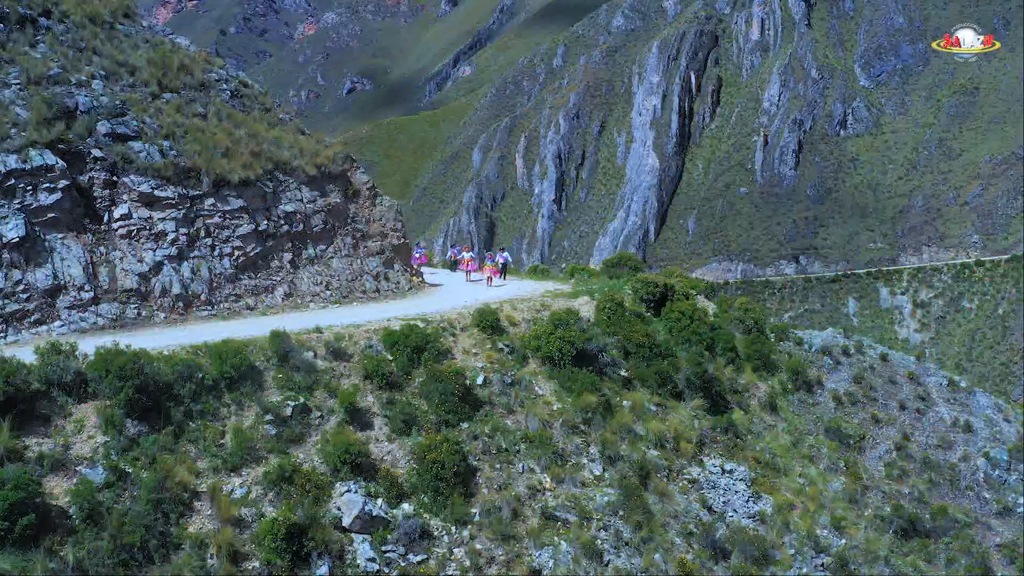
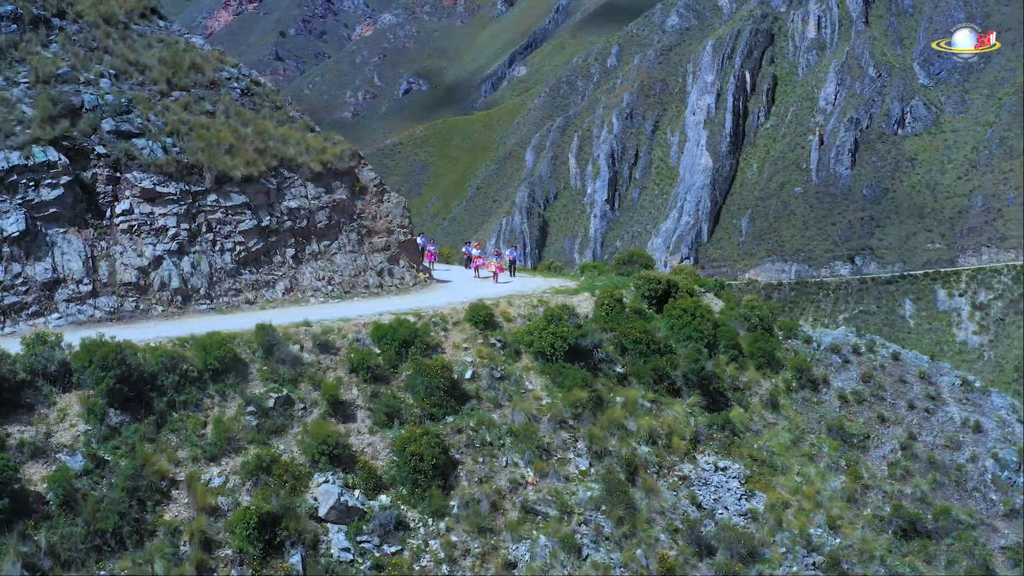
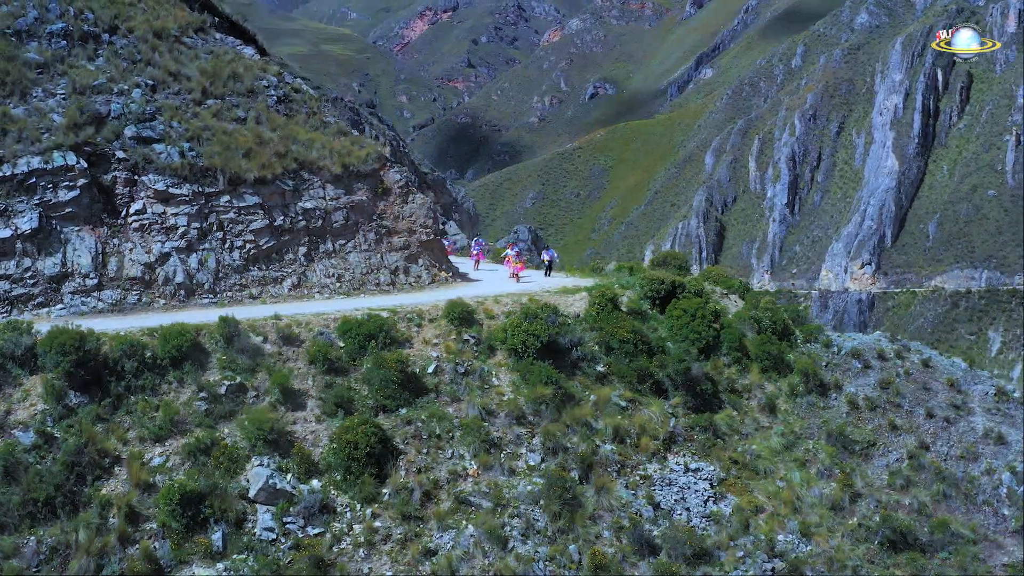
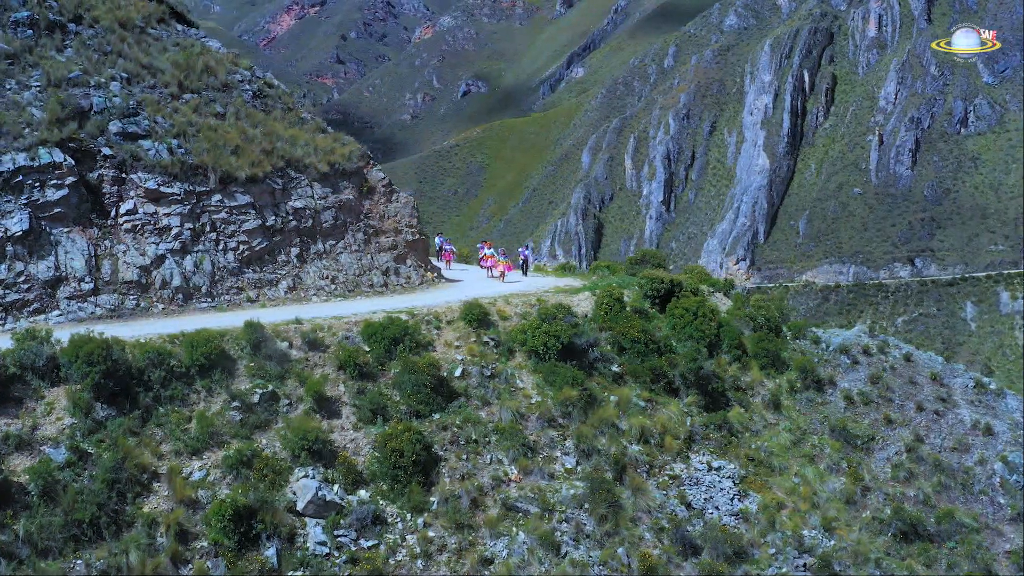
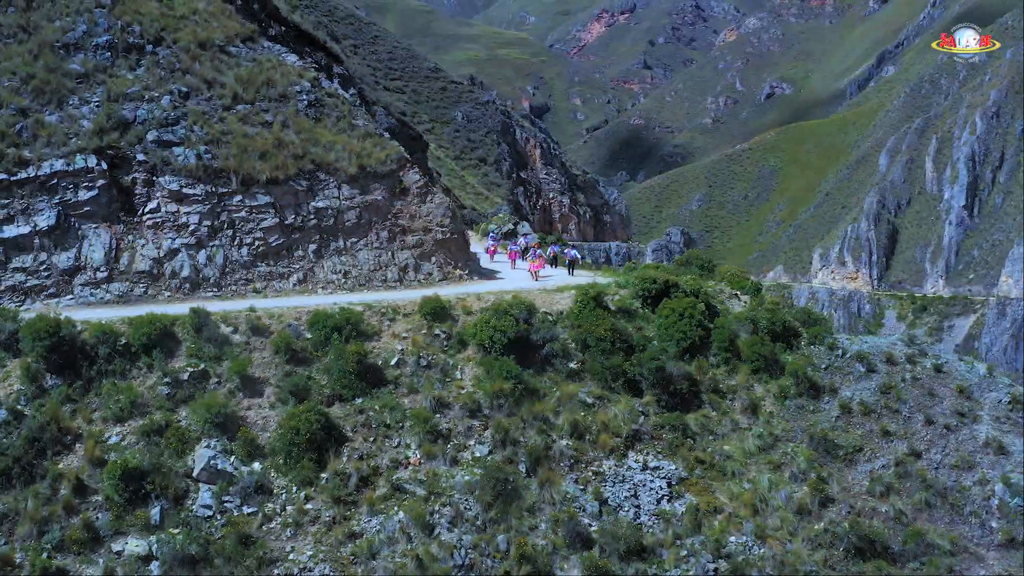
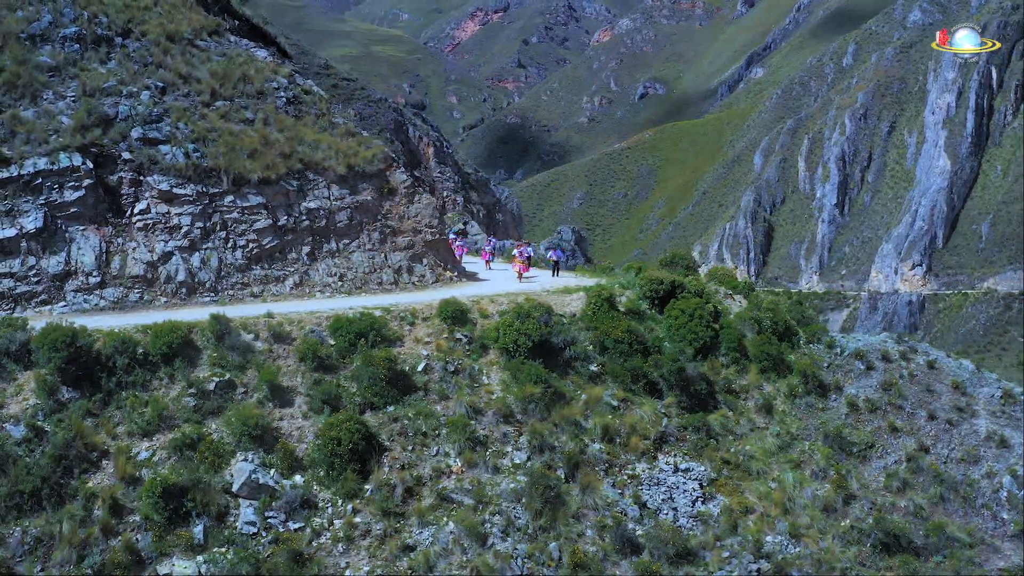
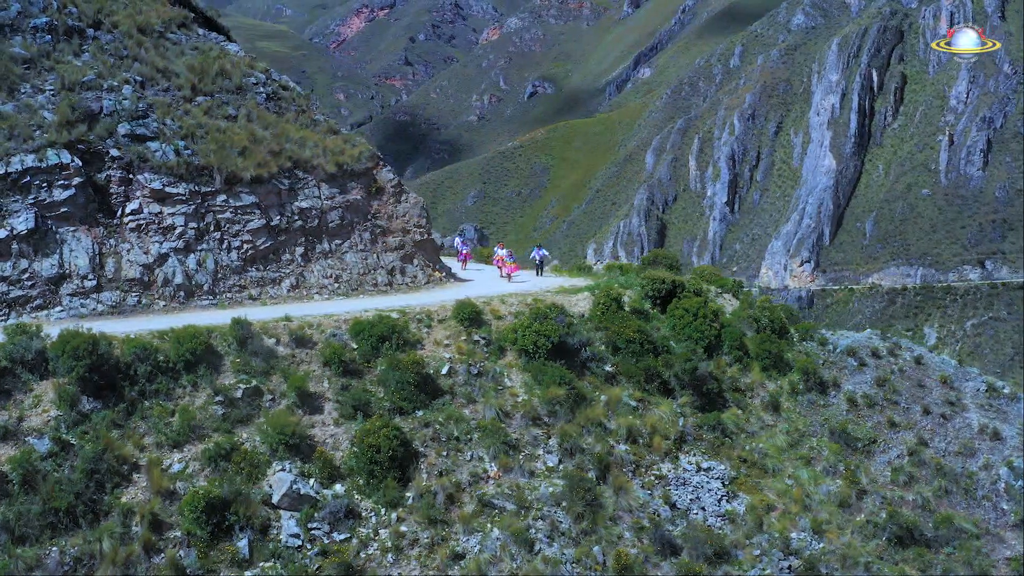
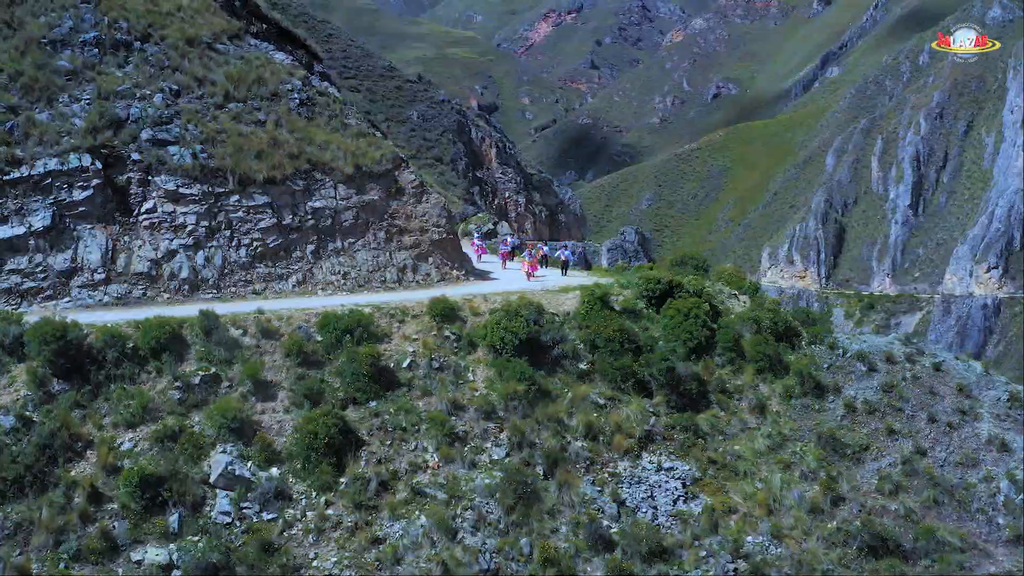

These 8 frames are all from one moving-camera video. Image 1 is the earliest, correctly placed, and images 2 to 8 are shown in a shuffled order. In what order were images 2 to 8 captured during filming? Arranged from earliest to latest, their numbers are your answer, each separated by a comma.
2, 4, 7, 3, 6, 8, 5
